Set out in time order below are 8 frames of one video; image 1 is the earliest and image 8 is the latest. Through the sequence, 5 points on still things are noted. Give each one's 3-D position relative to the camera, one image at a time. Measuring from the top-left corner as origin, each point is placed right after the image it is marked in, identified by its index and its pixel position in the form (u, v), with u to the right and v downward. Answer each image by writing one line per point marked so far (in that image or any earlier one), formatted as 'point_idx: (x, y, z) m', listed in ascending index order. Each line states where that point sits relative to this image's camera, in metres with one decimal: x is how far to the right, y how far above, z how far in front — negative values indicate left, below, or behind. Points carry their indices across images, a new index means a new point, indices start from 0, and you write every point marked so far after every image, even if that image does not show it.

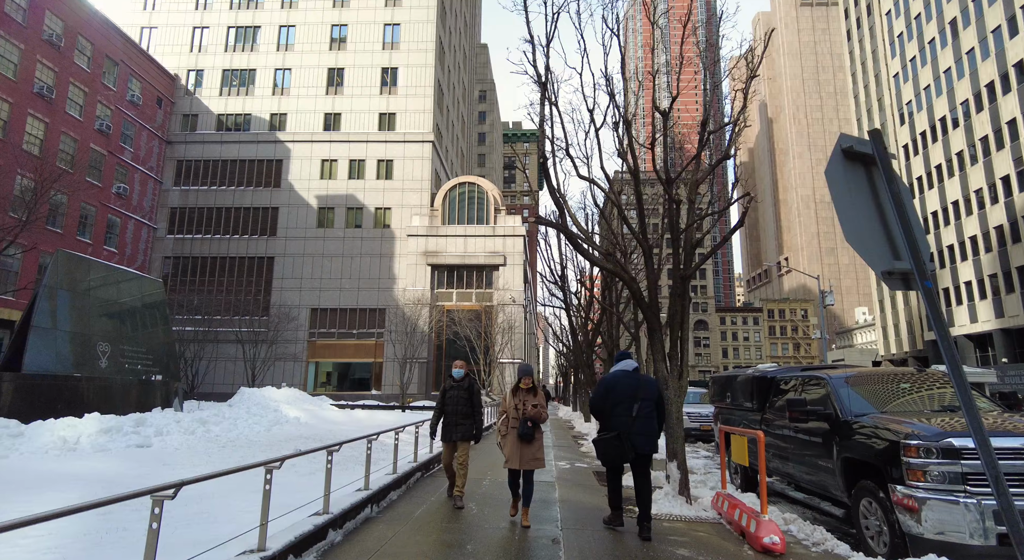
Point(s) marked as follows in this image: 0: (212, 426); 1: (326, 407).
0: (-4.9, -2.4, +9.5) m
1: (-5.5, -3.8, +17.5) m
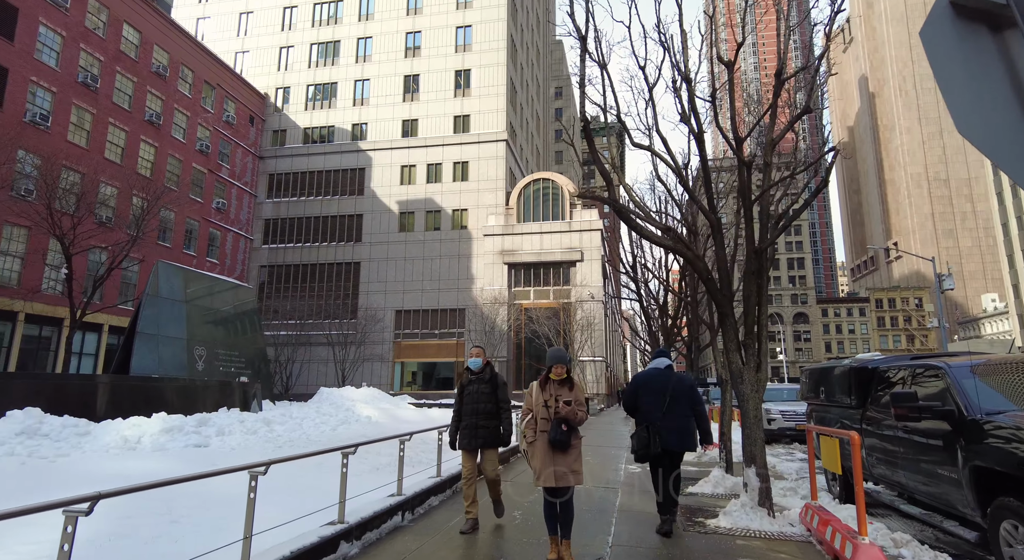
0: (-3.9, -2.4, +9.5) m
1: (-3.2, -3.8, +17.5) m
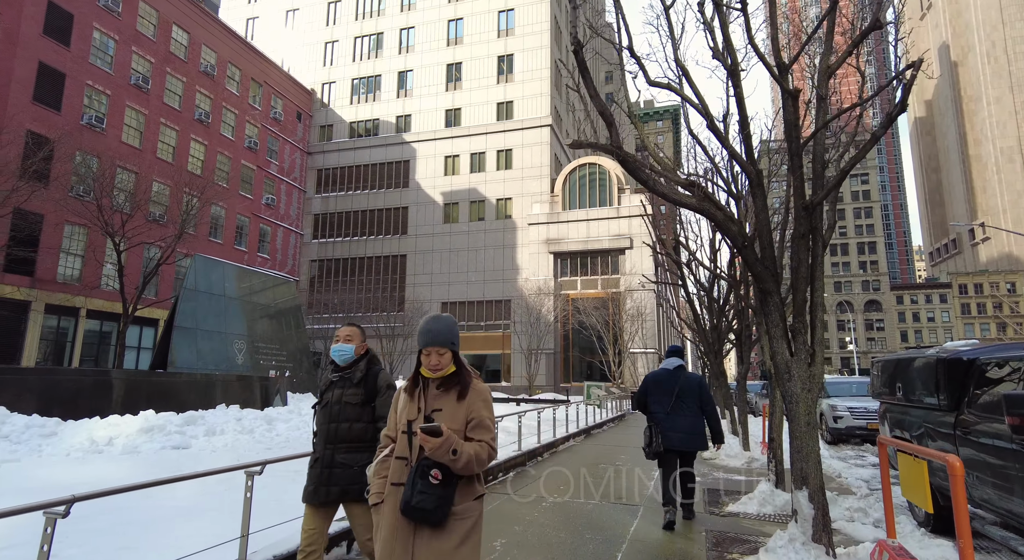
0: (-3.6, -2.2, +8.9) m
1: (-2.1, -3.5, +16.8) m
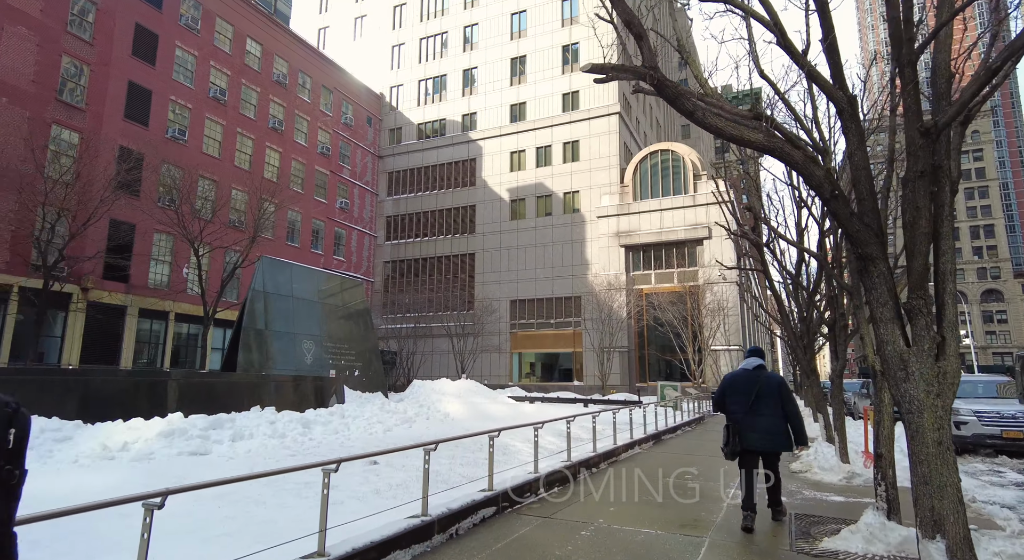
0: (-2.8, -2.1, +8.4) m
1: (-0.3, -3.3, +16.0) m
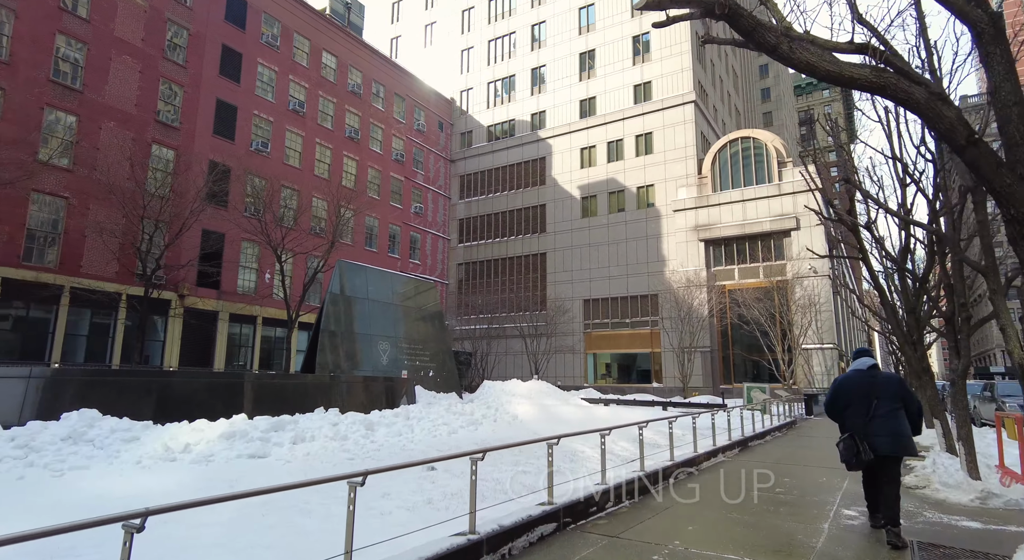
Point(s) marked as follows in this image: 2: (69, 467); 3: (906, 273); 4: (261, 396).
0: (-1.9, -2.1, +8.2) m
1: (+1.6, -3.3, +15.5) m
2: (-4.0, -1.7, +5.2) m
3: (+6.6, +0.2, +9.8) m
4: (-4.6, -2.1, +10.6) m
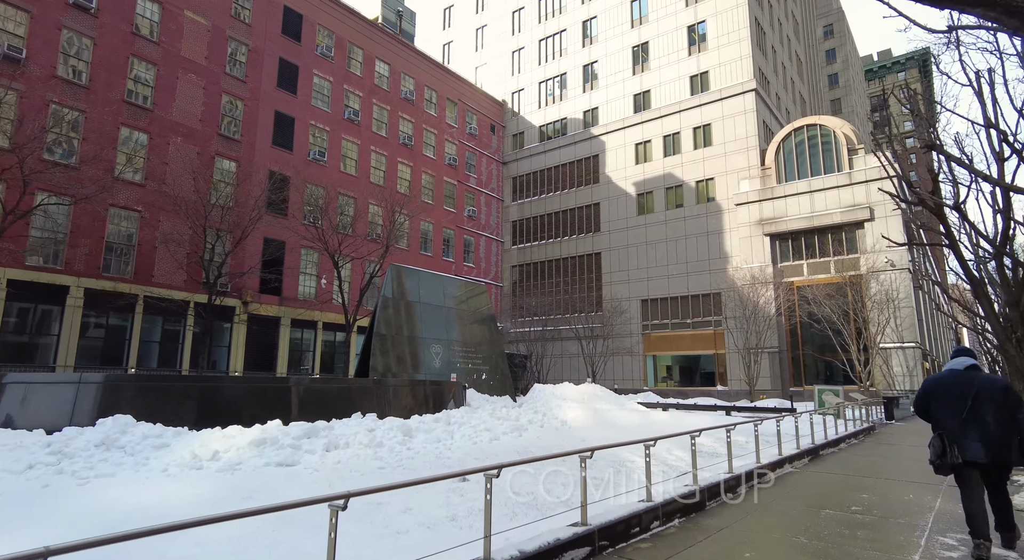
0: (-1.3, -2.1, +7.9) m
1: (+2.9, -3.2, +14.8) m
2: (-3.7, -1.7, +5.2) m
3: (+7.3, +0.4, +8.7) m
4: (-3.7, -2.2, +10.6) m
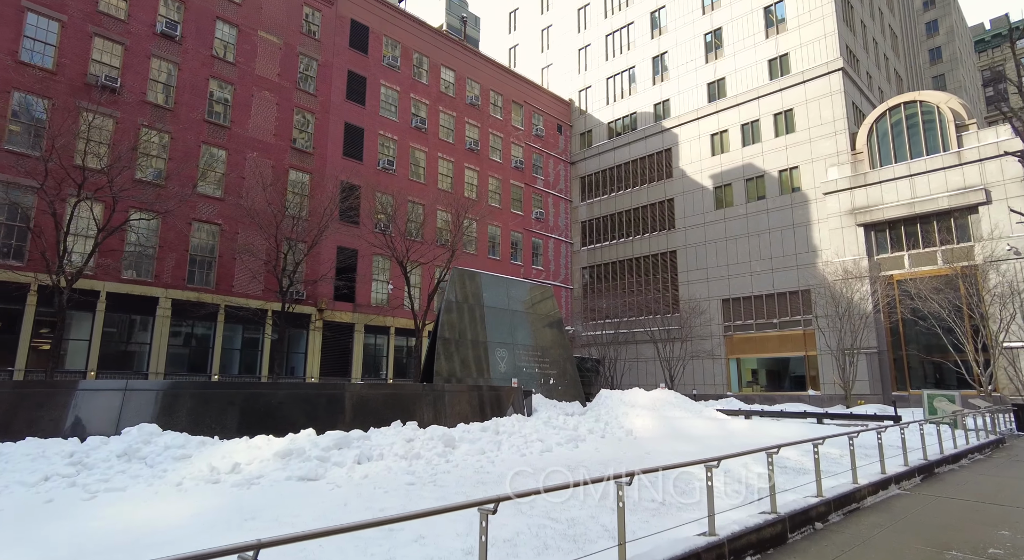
0: (-0.6, -2.1, +7.3) m
1: (+4.5, -3.1, +13.5) m
2: (-3.4, -1.8, +4.9) m
3: (+7.9, +0.6, +7.0) m
4: (-2.7, -2.3, +10.2) m
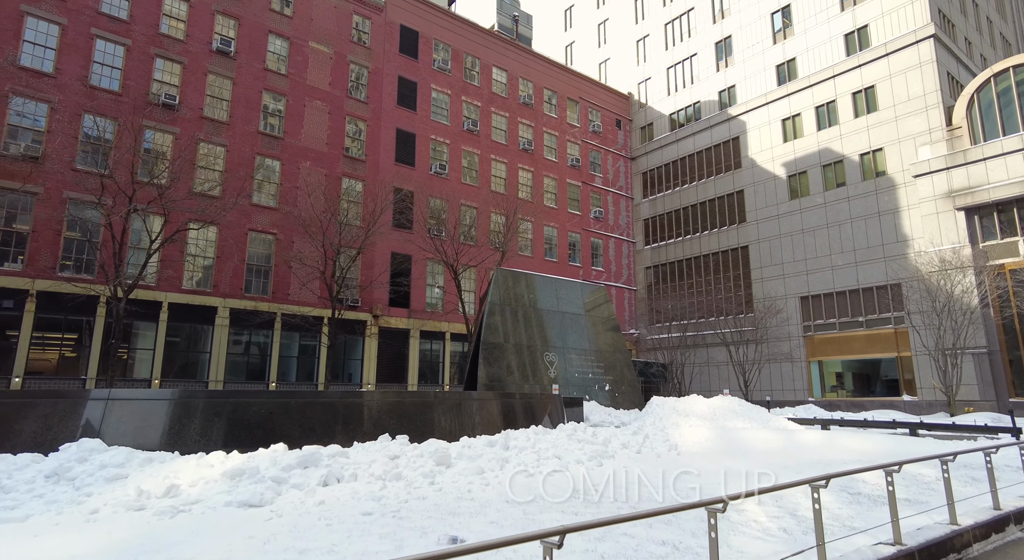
0: (-0.6, -2.0, +6.2) m
1: (+5.3, -3.0, +11.8) m
2: (-3.6, -1.7, +4.2) m
3: (+7.8, +0.9, +4.9) m
4: (-2.3, -2.2, +9.4) m
